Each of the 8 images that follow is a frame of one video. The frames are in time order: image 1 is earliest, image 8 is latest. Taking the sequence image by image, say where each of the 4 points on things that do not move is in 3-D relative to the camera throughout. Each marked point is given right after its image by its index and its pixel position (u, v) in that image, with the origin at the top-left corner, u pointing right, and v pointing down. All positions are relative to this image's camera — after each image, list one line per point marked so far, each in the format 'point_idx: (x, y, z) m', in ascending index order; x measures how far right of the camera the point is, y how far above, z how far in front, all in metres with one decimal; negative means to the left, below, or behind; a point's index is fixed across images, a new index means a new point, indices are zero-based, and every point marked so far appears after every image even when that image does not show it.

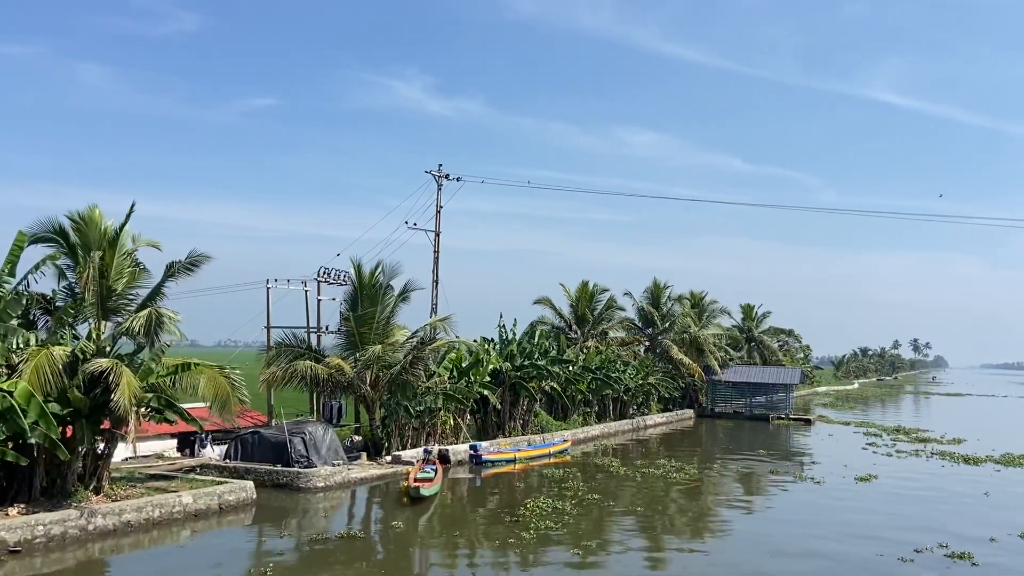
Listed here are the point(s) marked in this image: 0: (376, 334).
0: (-2.4, -0.8, +16.3) m
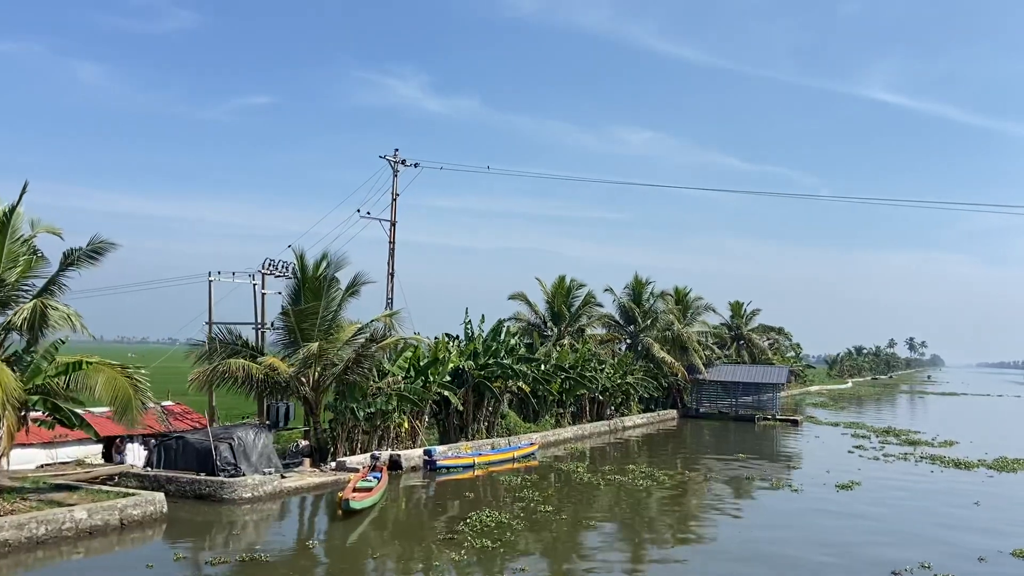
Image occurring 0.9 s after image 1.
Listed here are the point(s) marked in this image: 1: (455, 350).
0: (-3.1, -0.7, +15.1) m
1: (-1.2, -1.3, +19.1) m
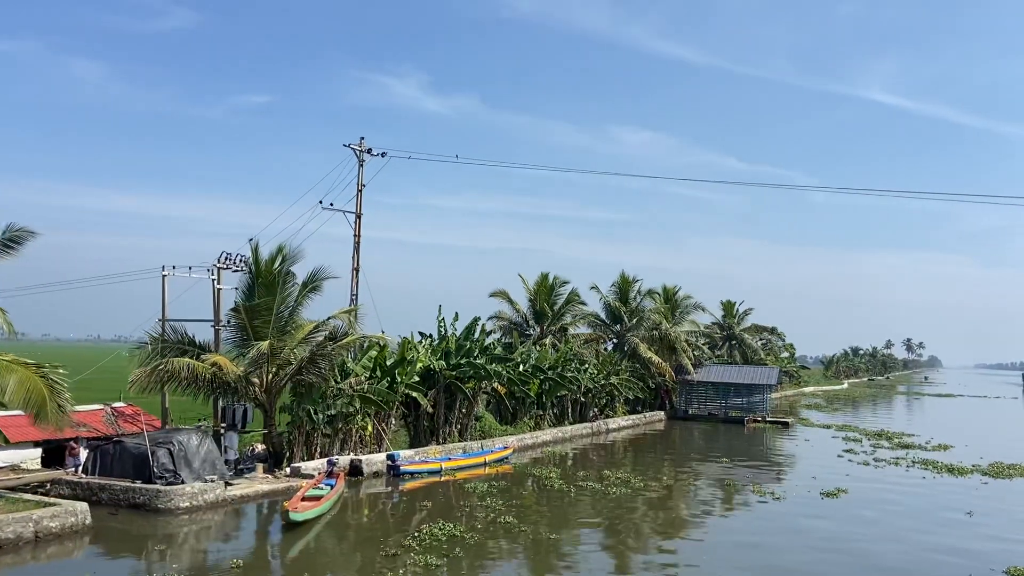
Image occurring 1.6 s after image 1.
0: (-3.7, -0.6, +14.2) m
1: (-1.7, -1.2, +18.2) m
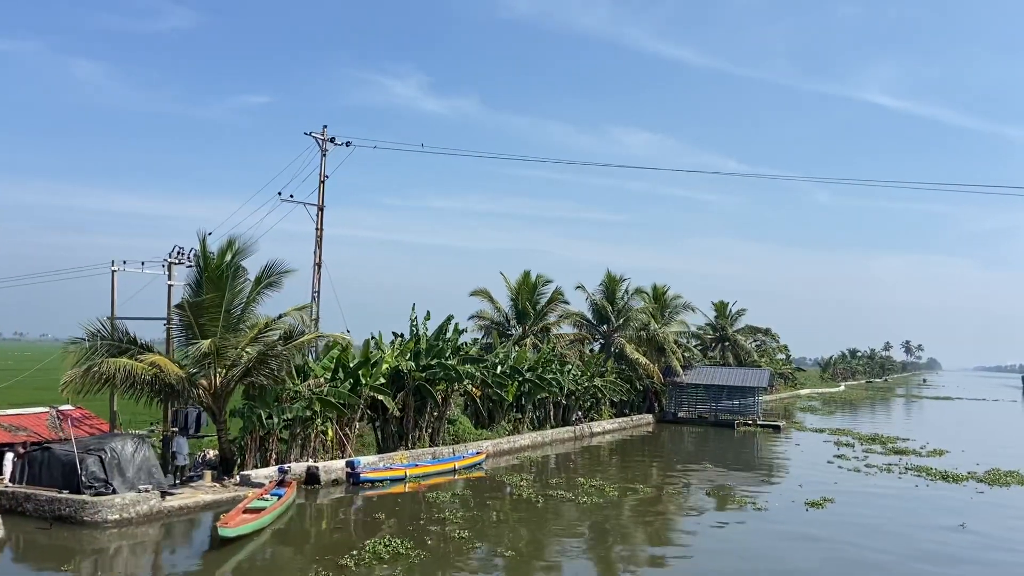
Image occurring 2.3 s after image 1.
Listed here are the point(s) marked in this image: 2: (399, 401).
0: (-4.2, -0.5, +13.3) m
1: (-2.2, -1.2, +17.4) m
2: (-2.1, -2.1, +17.4) m
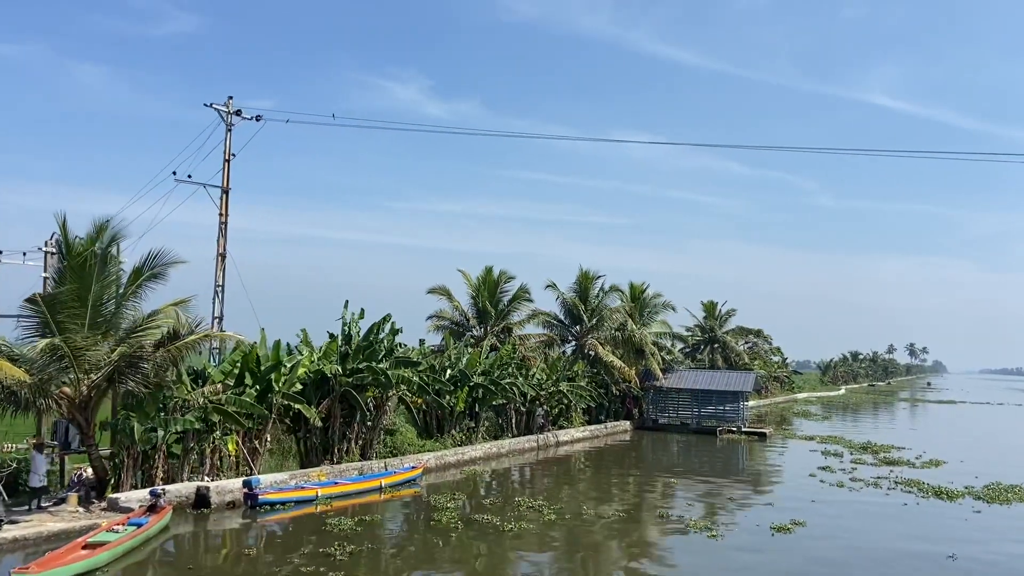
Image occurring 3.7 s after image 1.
0: (-5.3, -0.4, +11.4) m
1: (-3.3, -1.1, +15.5) m
2: (-3.2, -2.0, +15.5) m
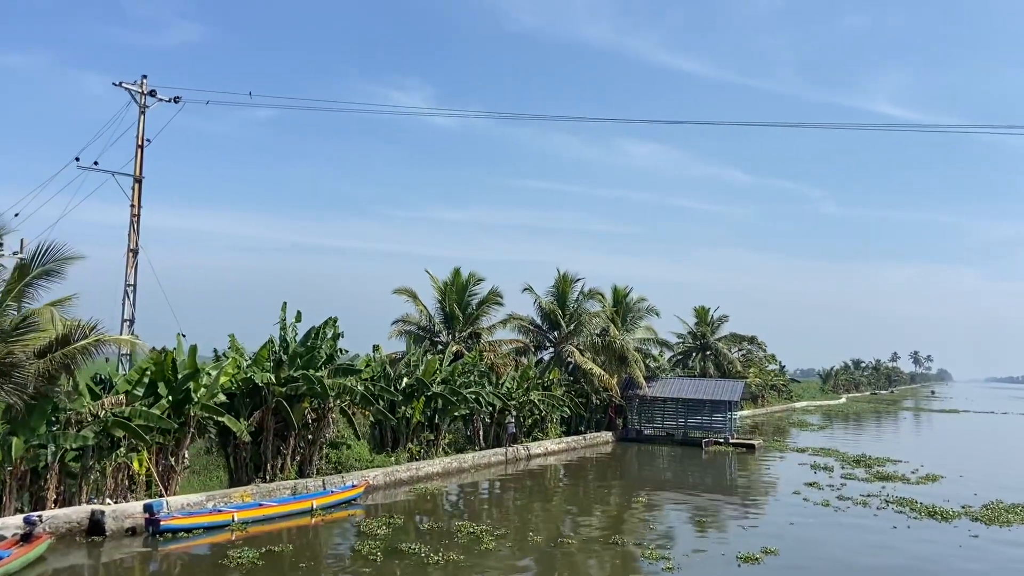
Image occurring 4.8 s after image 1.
0: (-6.1, -0.4, +10.1) m
1: (-4.1, -1.1, +14.1) m
2: (-4.0, -2.1, +14.1) m
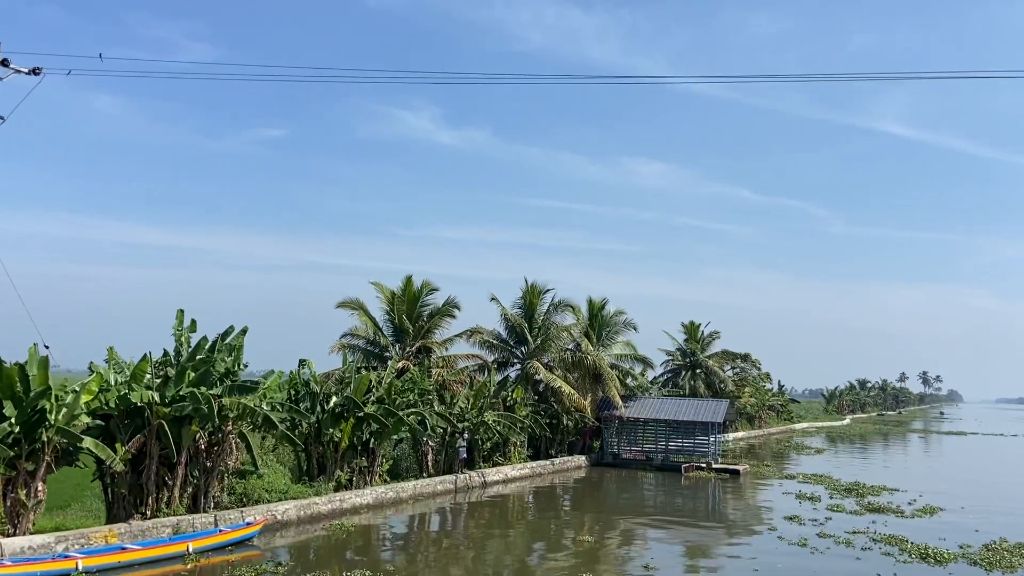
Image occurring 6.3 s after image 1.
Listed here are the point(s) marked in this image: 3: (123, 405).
0: (-7.2, -0.4, +8.2) m
1: (-5.1, -1.1, +12.2) m
2: (-5.0, -2.1, +12.1) m
3: (-5.1, -1.5, +11.9) m
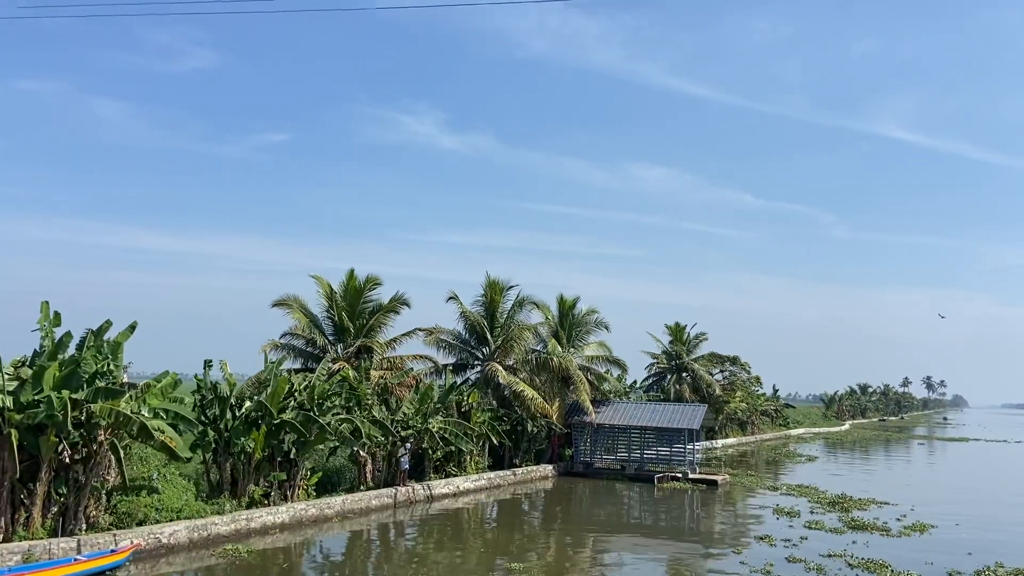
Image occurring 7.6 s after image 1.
0: (-8.2, -0.2, +6.5) m
1: (-6.2, -1.0, +10.4) m
2: (-6.1, -2.0, +10.4) m
3: (-6.1, -1.4, +10.2) m
